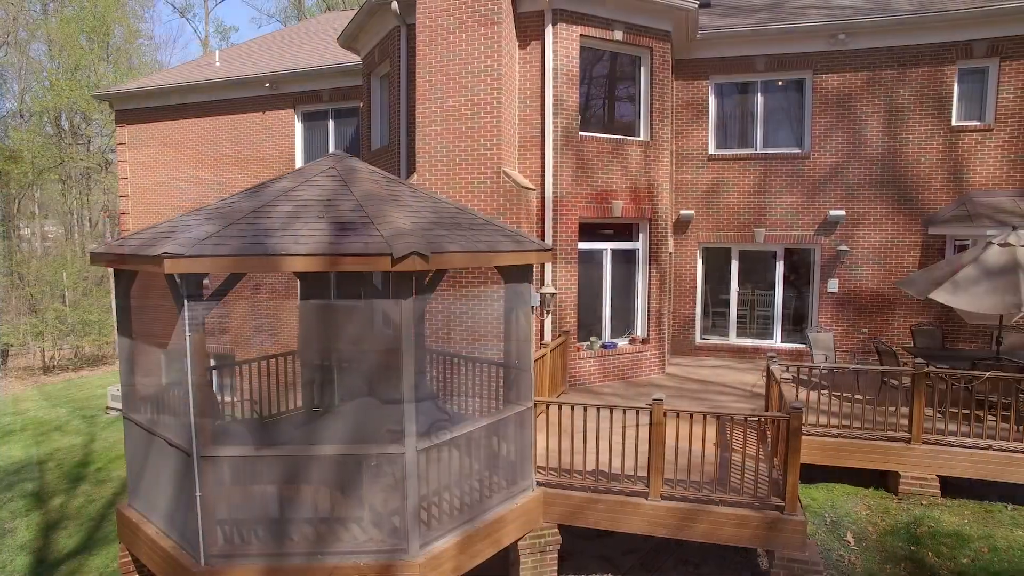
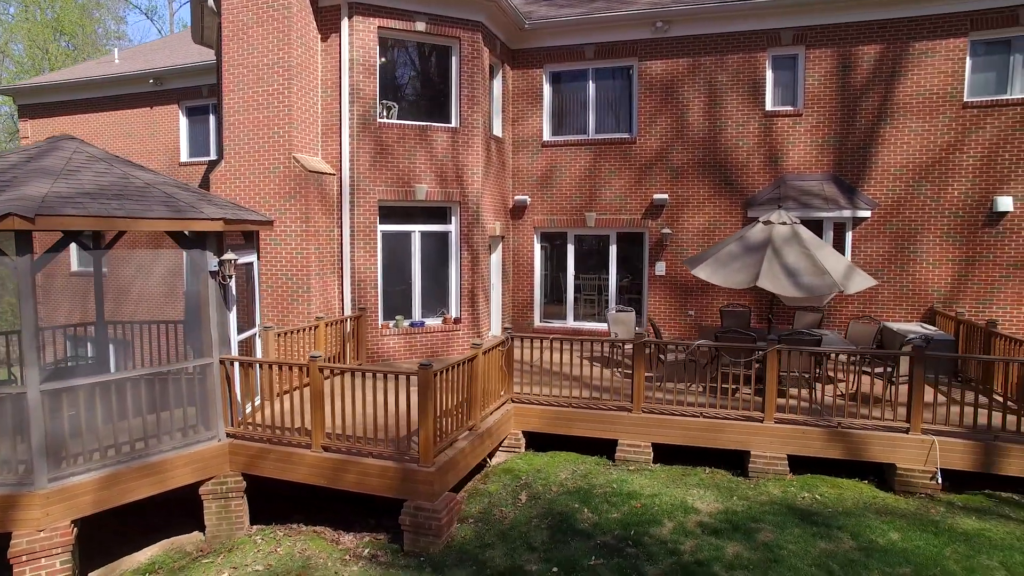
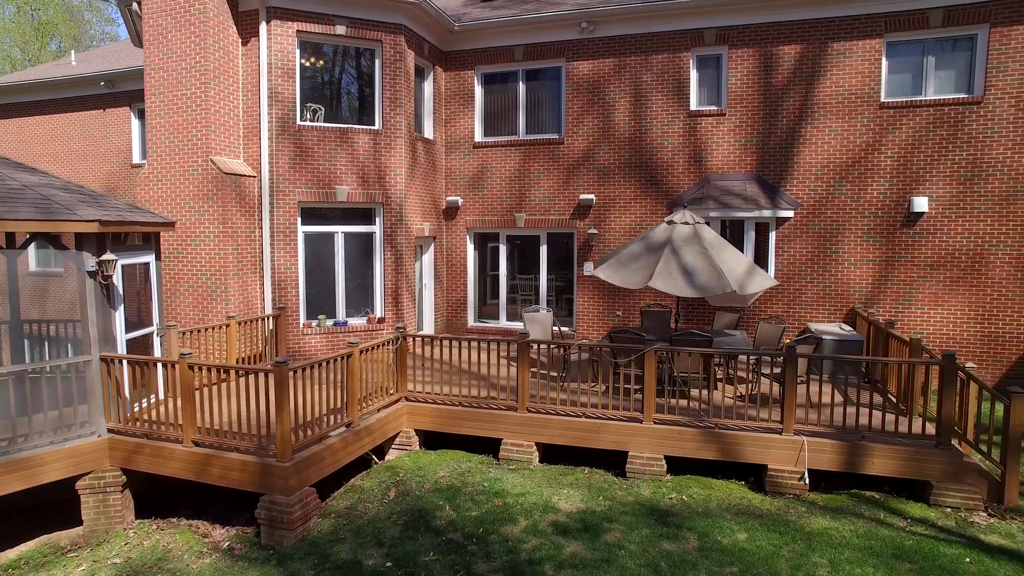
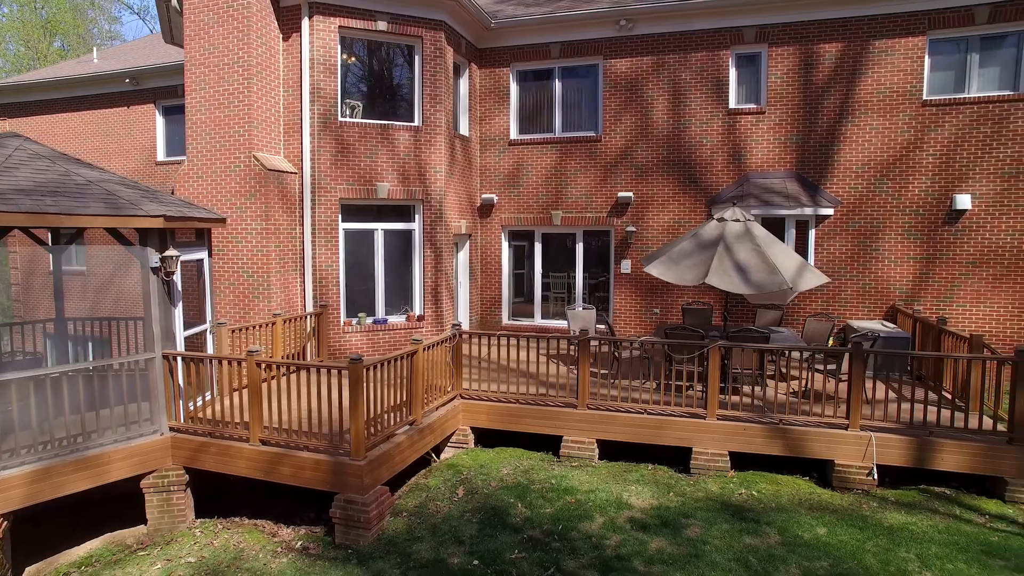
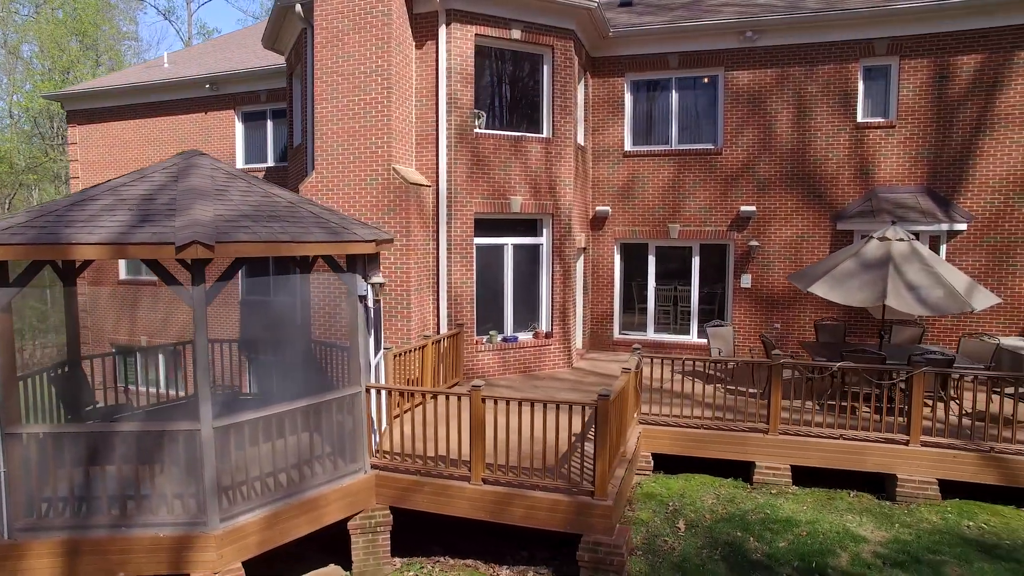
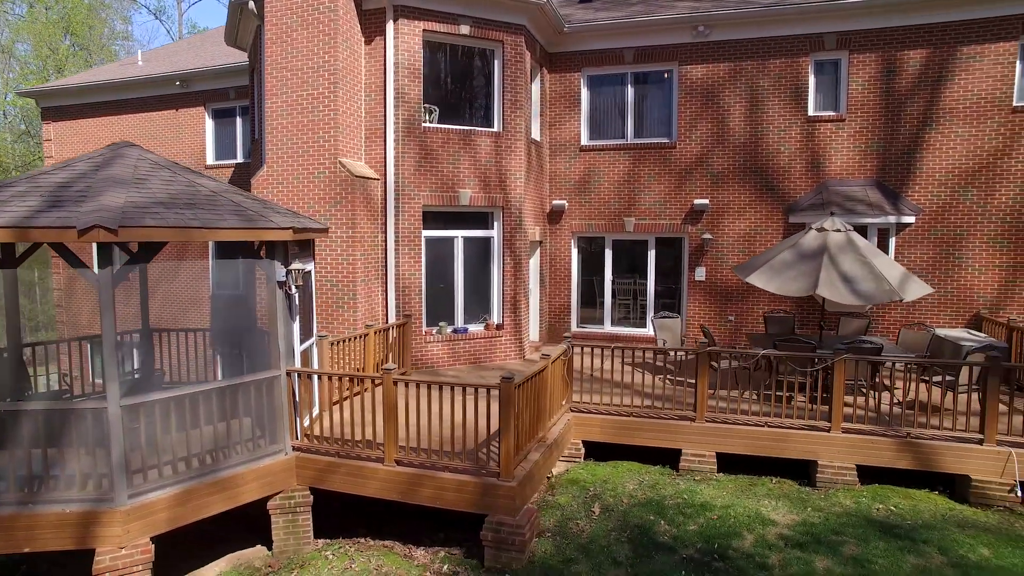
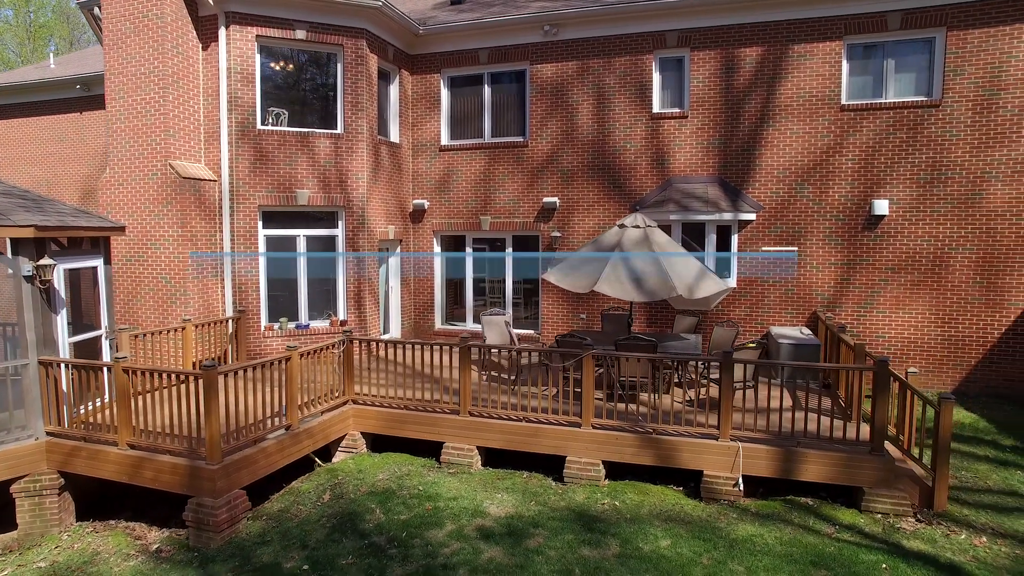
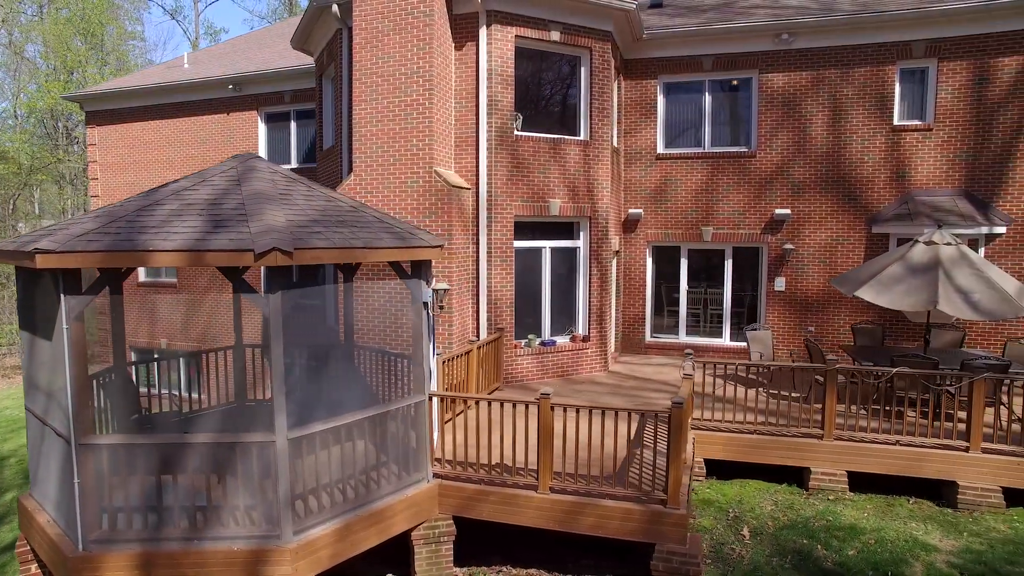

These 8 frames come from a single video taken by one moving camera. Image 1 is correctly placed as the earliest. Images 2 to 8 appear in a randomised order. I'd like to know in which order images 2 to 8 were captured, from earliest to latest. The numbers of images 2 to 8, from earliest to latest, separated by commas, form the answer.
8, 5, 6, 2, 4, 3, 7
